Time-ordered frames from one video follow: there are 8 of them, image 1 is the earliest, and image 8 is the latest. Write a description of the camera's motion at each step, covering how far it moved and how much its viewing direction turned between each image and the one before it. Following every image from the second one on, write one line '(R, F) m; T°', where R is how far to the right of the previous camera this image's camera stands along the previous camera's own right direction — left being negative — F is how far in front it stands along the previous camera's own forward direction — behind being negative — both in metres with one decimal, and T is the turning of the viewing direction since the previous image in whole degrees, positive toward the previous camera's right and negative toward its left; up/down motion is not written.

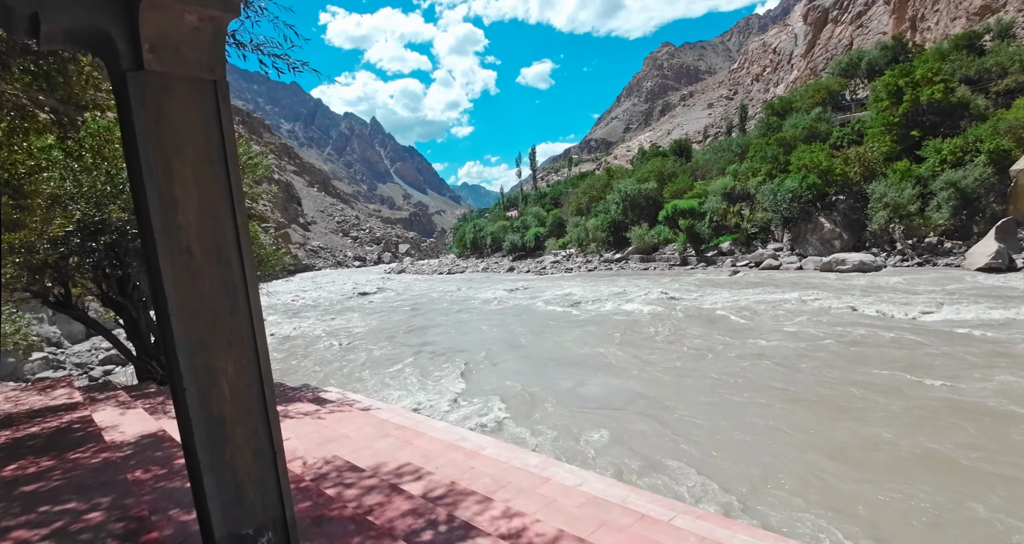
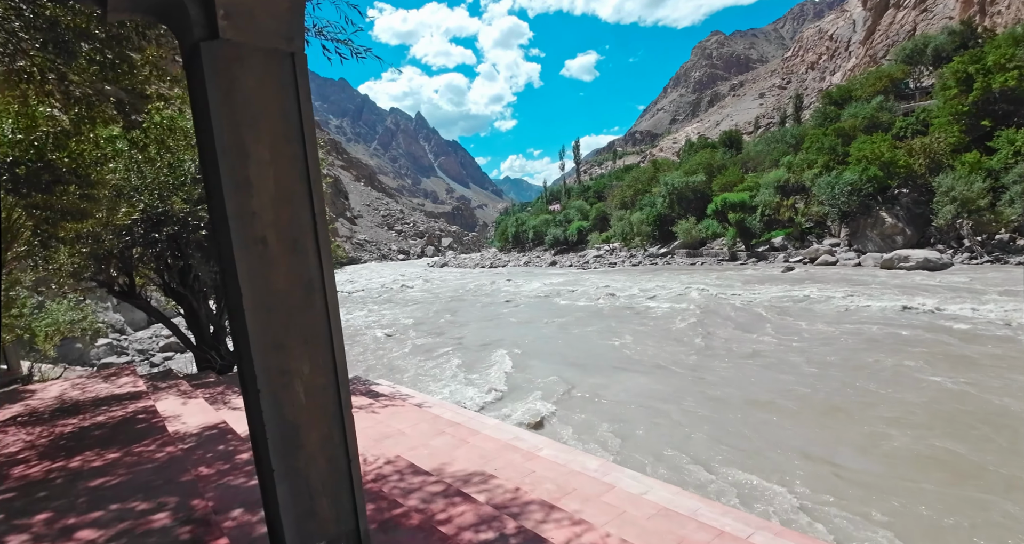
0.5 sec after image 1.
(-0.2, +0.2) m; -5°
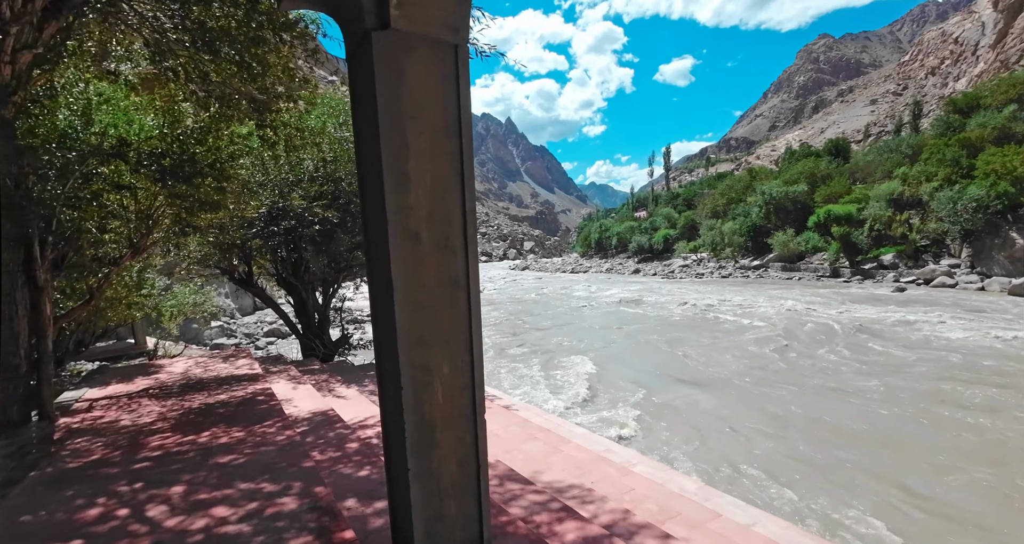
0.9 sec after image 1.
(-0.2, +0.1) m; -9°
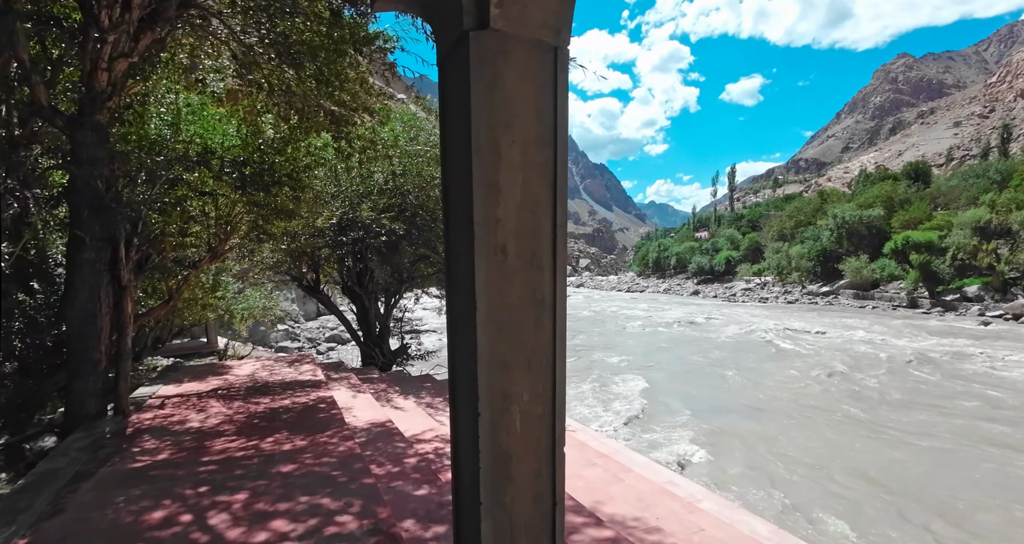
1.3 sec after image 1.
(-0.1, +0.1) m; -6°
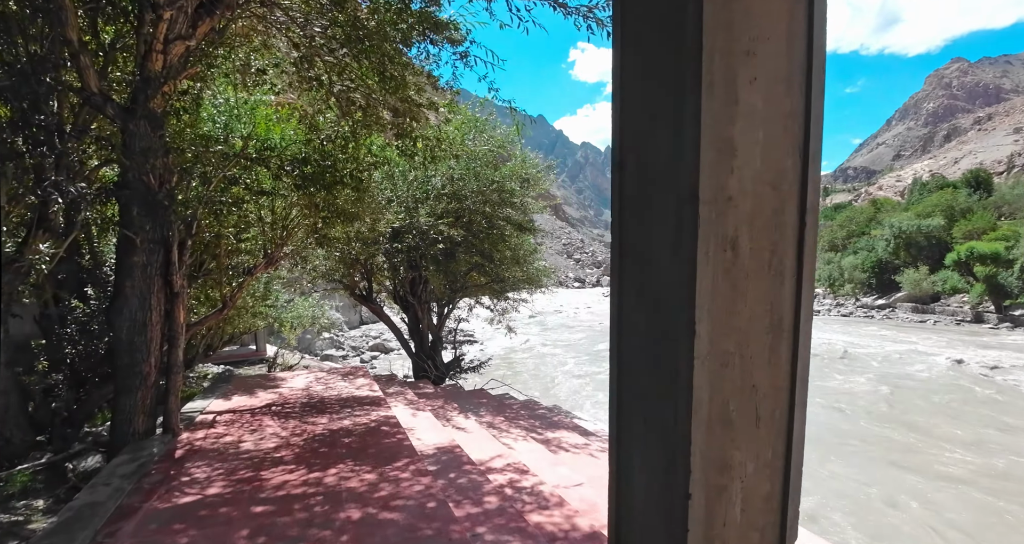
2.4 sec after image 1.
(-0.4, +0.5) m; -4°
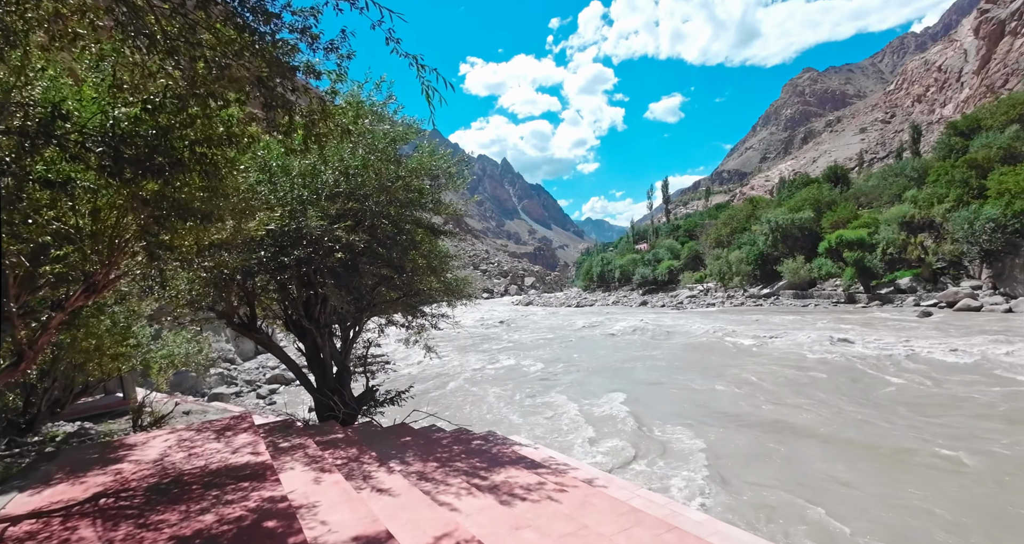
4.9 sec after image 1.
(-0.1, +1.0) m; +10°
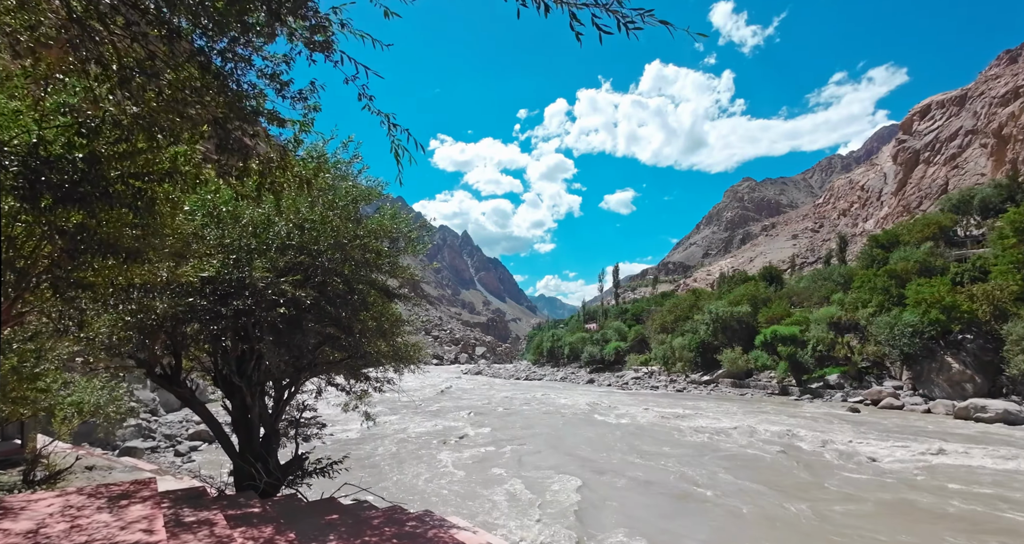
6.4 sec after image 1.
(0.0, +0.1) m; +5°
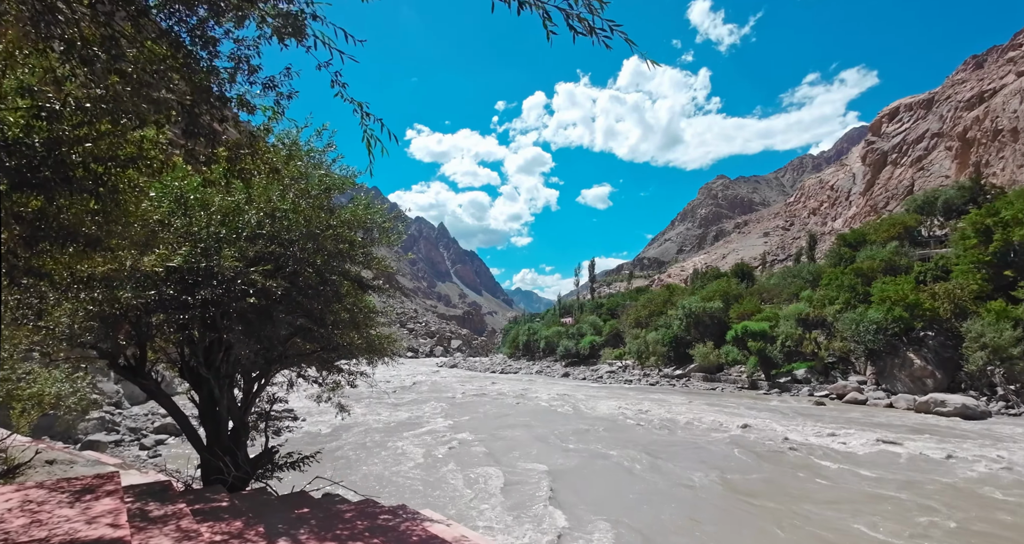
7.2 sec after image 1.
(0.0, 0.0) m; +3°
